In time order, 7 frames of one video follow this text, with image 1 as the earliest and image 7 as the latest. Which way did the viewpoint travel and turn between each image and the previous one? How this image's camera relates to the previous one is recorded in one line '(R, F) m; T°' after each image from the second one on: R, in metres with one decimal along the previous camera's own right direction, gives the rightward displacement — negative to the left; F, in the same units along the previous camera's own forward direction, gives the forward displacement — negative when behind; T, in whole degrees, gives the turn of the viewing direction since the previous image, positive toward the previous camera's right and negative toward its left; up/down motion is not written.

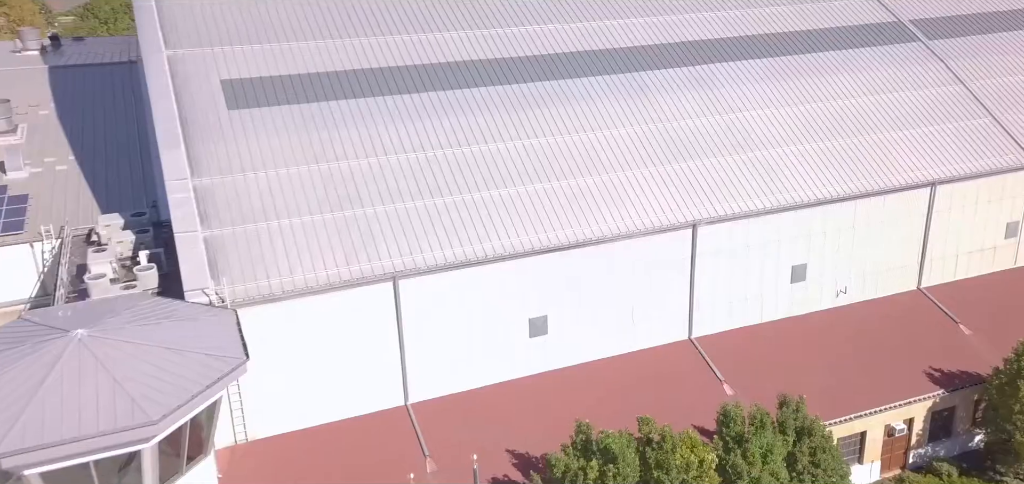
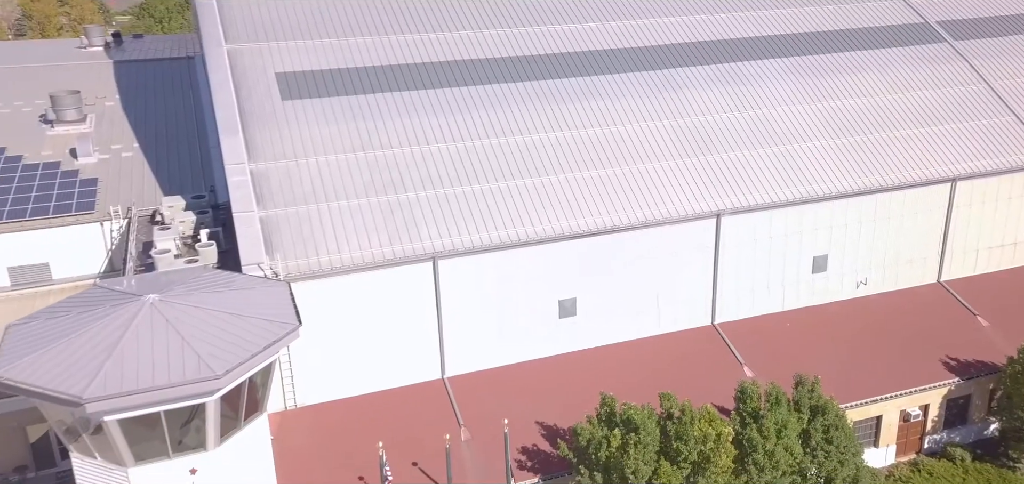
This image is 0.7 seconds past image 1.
(+0.2, -2.2) m; -2°
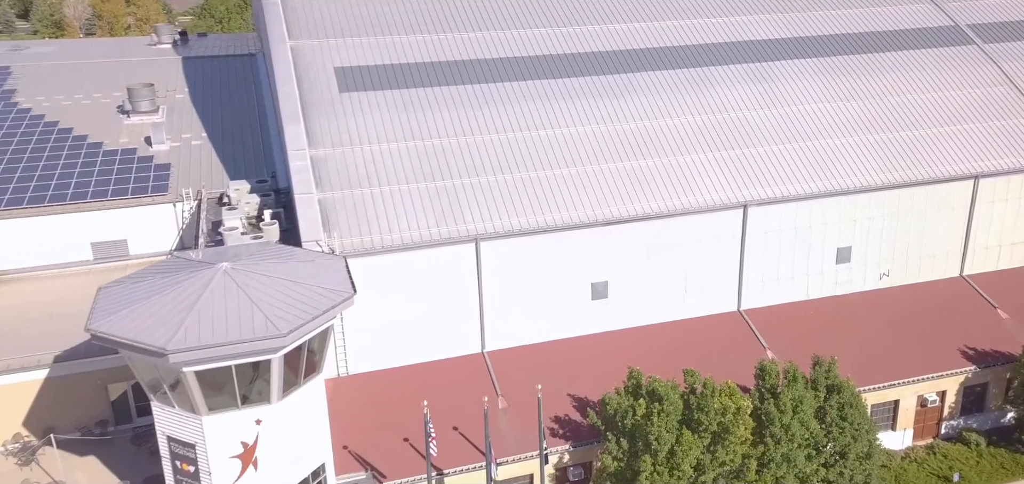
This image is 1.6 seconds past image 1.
(+0.2, -2.7) m; -2°
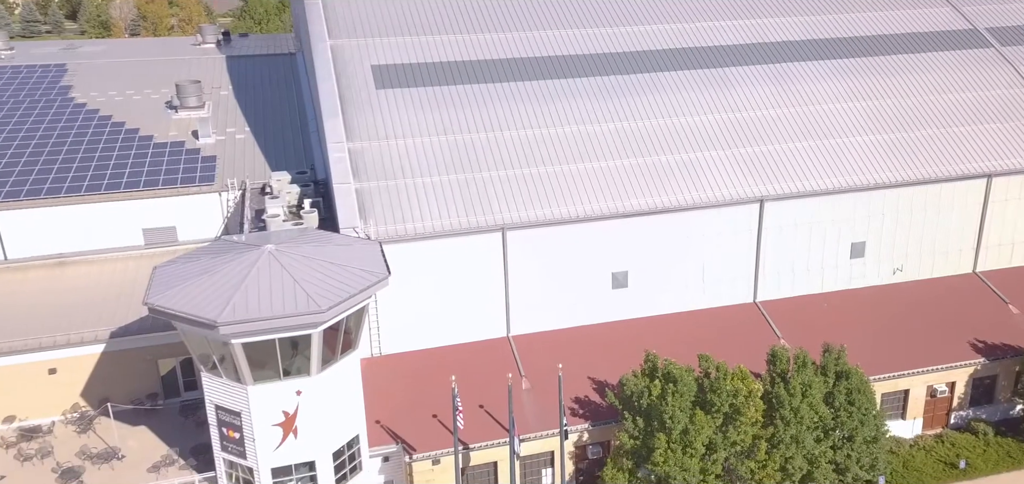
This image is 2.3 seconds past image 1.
(+0.2, -2.1) m; -2°
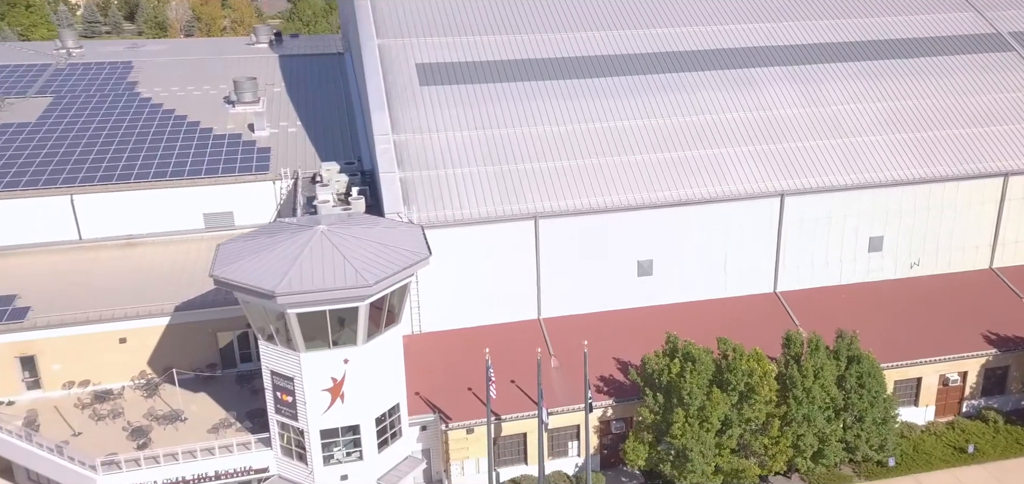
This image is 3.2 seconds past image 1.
(+0.2, -2.8) m; -2°
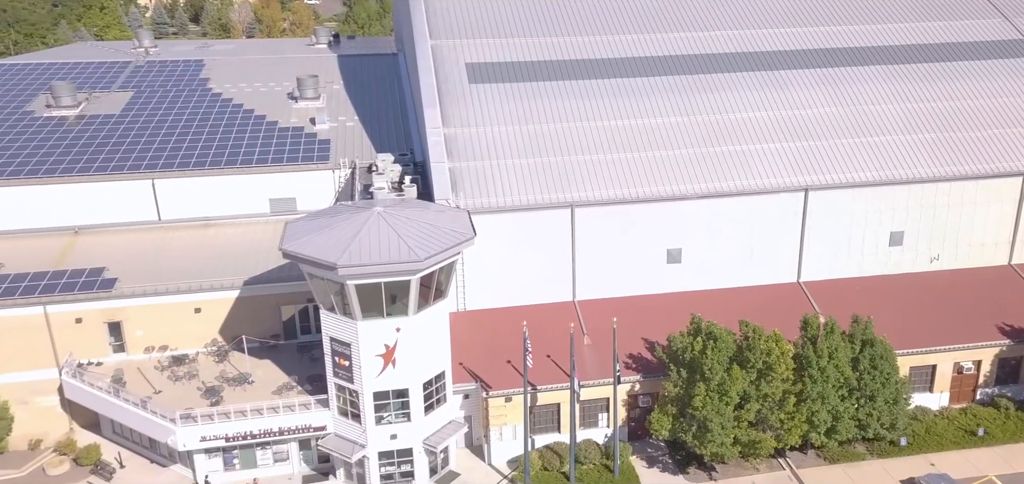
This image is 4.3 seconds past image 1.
(+0.3, -3.5) m; -2°
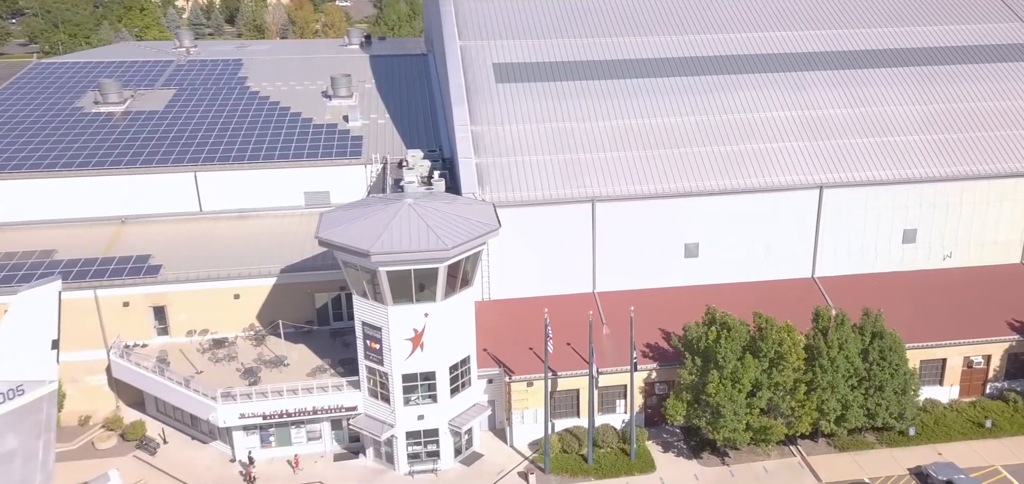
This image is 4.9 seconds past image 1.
(+0.1, -2.0) m; -1°
